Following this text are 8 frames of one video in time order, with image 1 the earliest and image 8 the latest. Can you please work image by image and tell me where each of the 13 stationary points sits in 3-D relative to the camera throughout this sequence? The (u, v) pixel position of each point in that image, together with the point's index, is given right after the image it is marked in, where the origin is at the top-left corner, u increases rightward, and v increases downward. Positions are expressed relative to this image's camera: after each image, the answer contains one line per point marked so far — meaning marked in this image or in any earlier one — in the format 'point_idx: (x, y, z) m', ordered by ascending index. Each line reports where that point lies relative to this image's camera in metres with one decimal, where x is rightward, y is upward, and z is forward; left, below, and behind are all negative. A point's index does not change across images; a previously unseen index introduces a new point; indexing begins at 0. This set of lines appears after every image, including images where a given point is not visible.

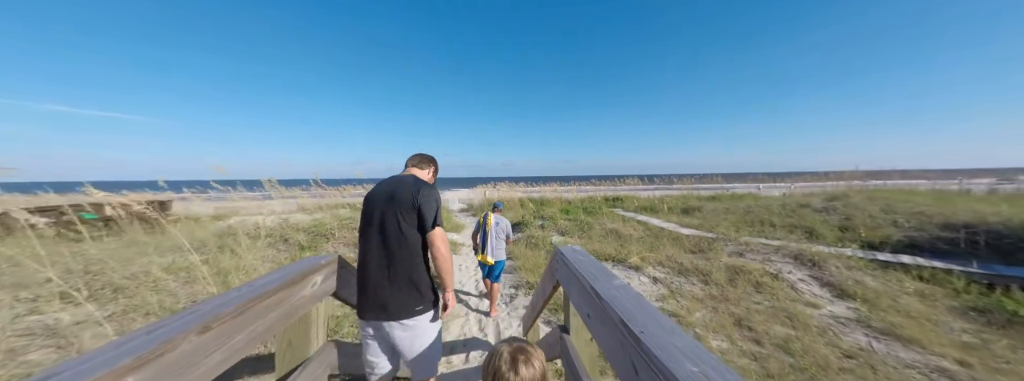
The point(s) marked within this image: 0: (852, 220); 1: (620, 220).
0: (+9.7, -0.8, +7.2) m
1: (+4.2, -1.2, +10.1) m
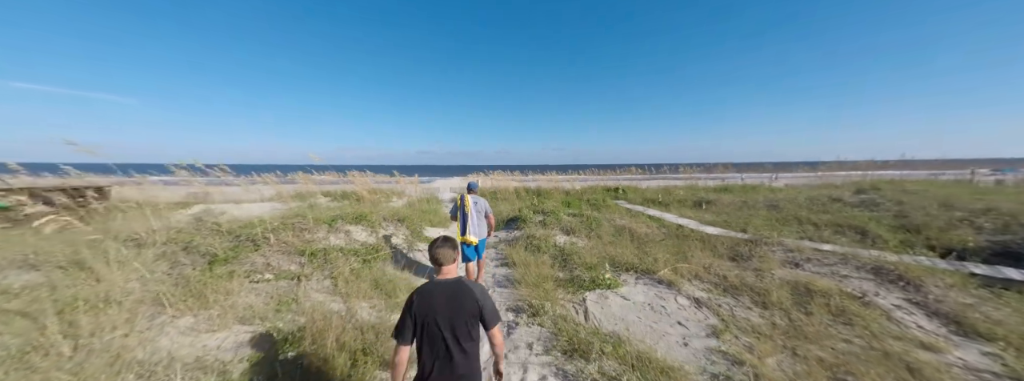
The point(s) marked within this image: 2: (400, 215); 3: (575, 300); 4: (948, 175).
0: (+9.6, -0.7, +6.2) m
1: (+4.1, -0.9, +8.9) m
2: (-3.1, -0.7, +7.0) m
3: (+1.0, -1.8, +4.1) m
4: (+27.0, +1.0, +15.7) m
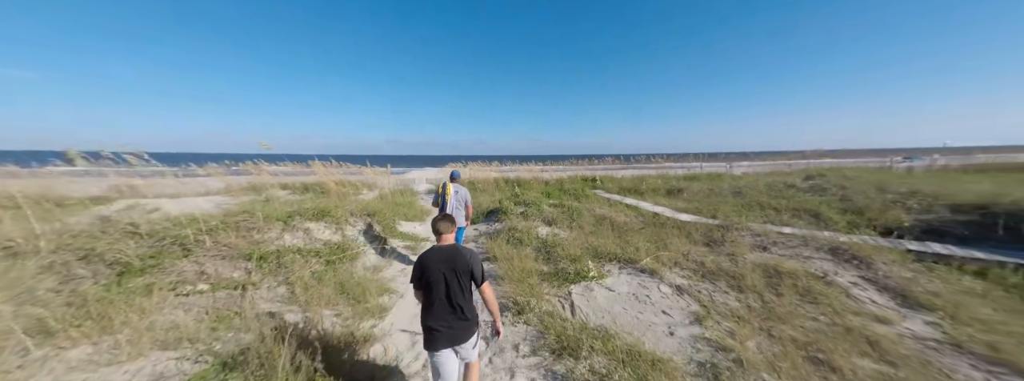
0: (+9.1, -0.3, +6.8) m
1: (+3.4, -0.5, +9.1) m
2: (-3.6, -0.5, +6.5) m
3: (+0.7, -1.6, +4.0) m
4: (+25.4, +2.0, +17.9) m
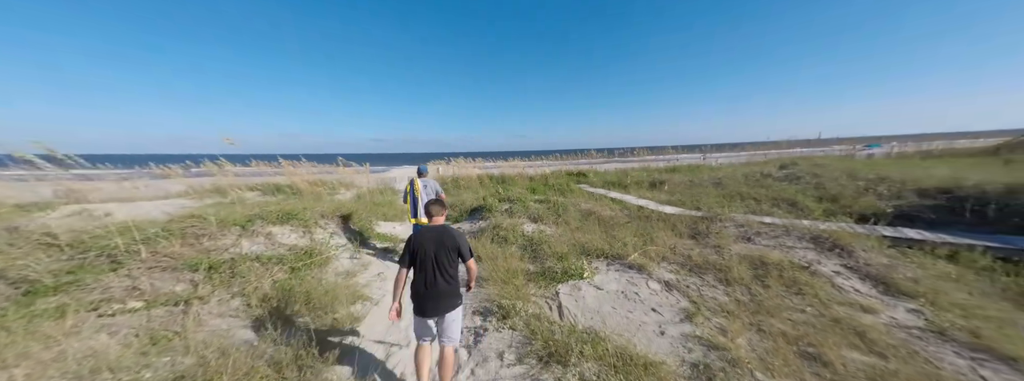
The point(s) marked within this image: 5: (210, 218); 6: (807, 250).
0: (+8.7, 0.0, +7.0) m
1: (+2.9, -0.3, +9.0) m
2: (-4.0, -0.5, +6.0) m
3: (+0.5, -1.6, +3.8) m
4: (+24.4, +2.9, +18.8) m
5: (-4.6, -0.4, +3.9) m
6: (+4.9, -1.0, +4.2) m
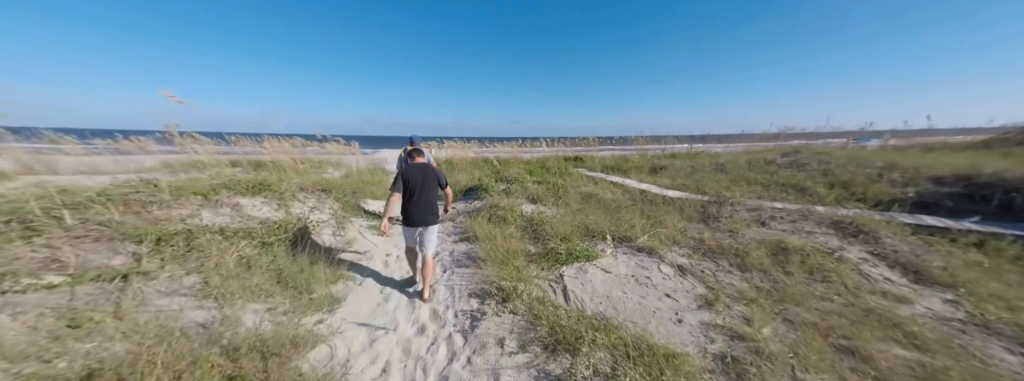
0: (+8.6, +0.3, +6.8) m
1: (+2.8, +0.3, +8.6) m
2: (-4.0, +0.1, +5.5) m
3: (+0.5, -1.2, +3.5) m
4: (+24.2, +3.4, +18.8) m
5: (-4.6, +0.1, +3.4) m
6: (+4.9, -0.7, +4.0) m
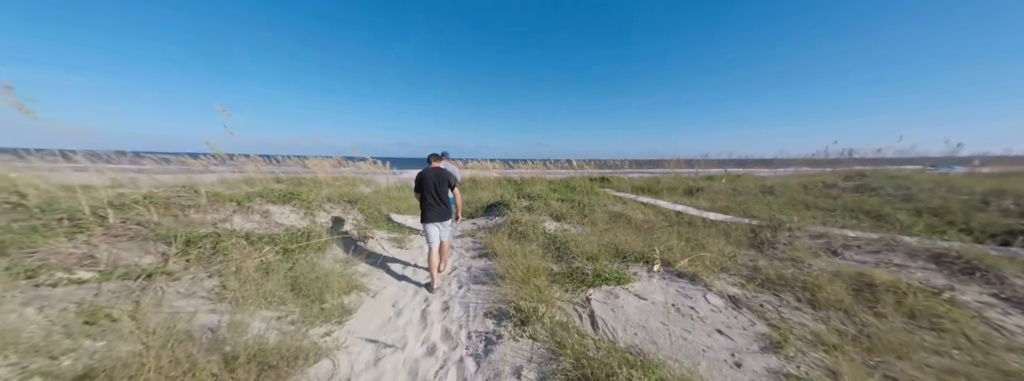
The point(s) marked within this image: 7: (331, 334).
0: (+9.2, -0.3, +5.7) m
1: (+3.5, -0.4, +8.1) m
2: (-3.5, -0.1, +5.7) m
3: (+0.7, -1.3, +3.1) m
4: (+25.9, +1.4, +16.4) m
5: (-4.3, +0.1, +3.6) m
6: (+5.2, -1.0, +3.2) m
7: (-1.7, -1.4, +2.4) m
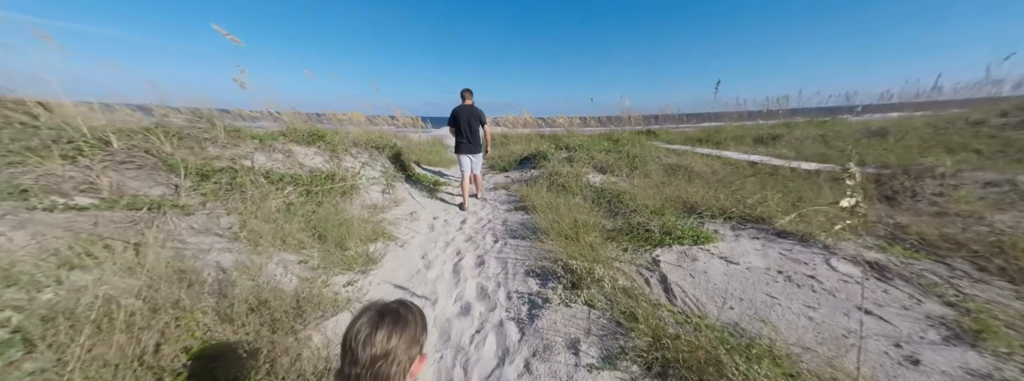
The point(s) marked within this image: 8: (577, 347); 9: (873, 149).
0: (+9.9, +0.6, +3.9) m
1: (+4.6, +1.0, +6.9) m
2: (-2.7, +0.9, +5.3) m
3: (+1.2, -0.7, +2.5) m
4: (+27.7, +3.7, +12.2) m
5: (-3.7, +0.8, +3.3) m
6: (+5.7, -0.4, +2.0) m
7: (-1.3, -0.8, +2.1) m
8: (+0.4, -1.0, +1.7) m
9: (+7.8, +0.8, +5.5) m
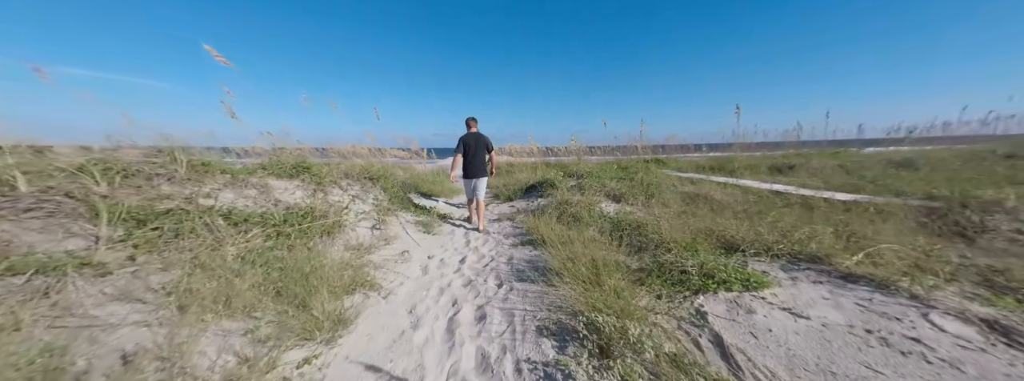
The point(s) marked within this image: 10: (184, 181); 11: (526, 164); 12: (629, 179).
0: (+10.0, +0.3, +3.5) m
1: (+4.7, +0.2, +6.6) m
2: (-2.6, +0.3, +5.0) m
3: (+1.3, -1.0, +2.0) m
4: (+27.8, +2.7, +11.9) m
5: (-3.7, +0.4, +3.0) m
6: (+5.7, -0.6, +1.5) m
7: (-1.2, -1.0, +1.6) m
8: (+0.5, -1.2, +1.2) m
9: (+7.9, +0.3, +5.1) m
10: (-3.5, +0.1, +2.8) m
11: (+0.5, +1.3, +11.2) m
12: (+2.9, +0.3, +6.3) m
